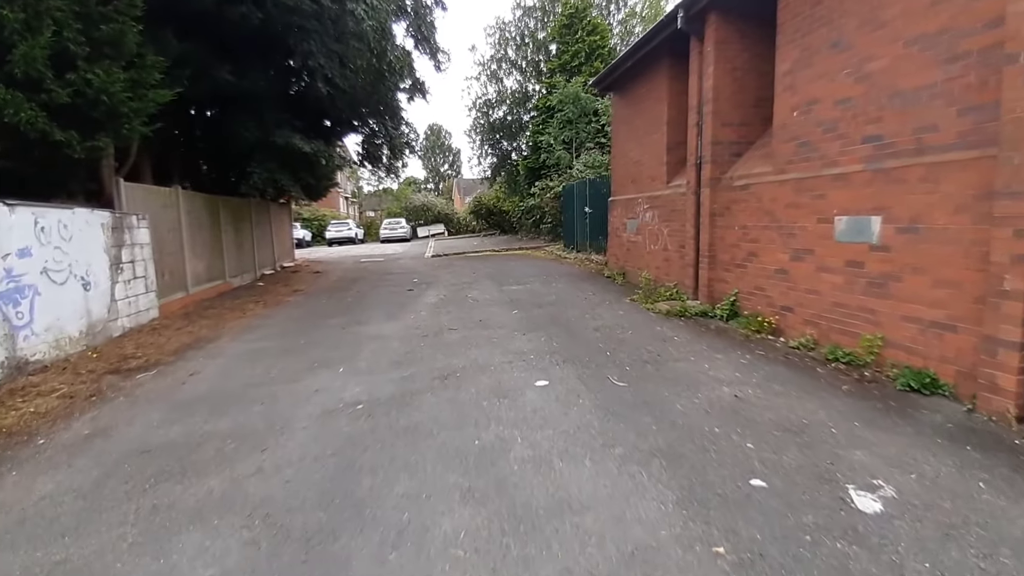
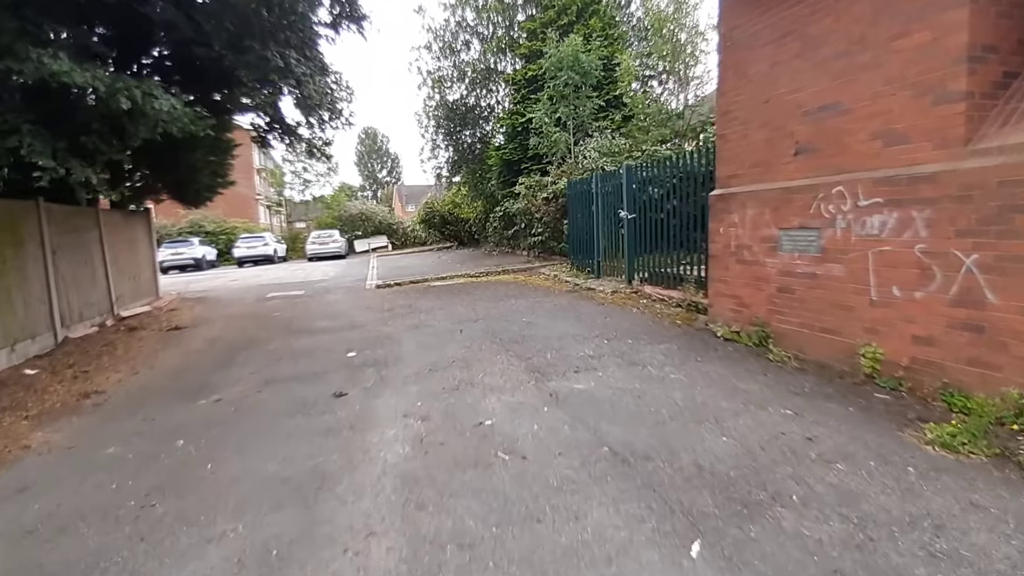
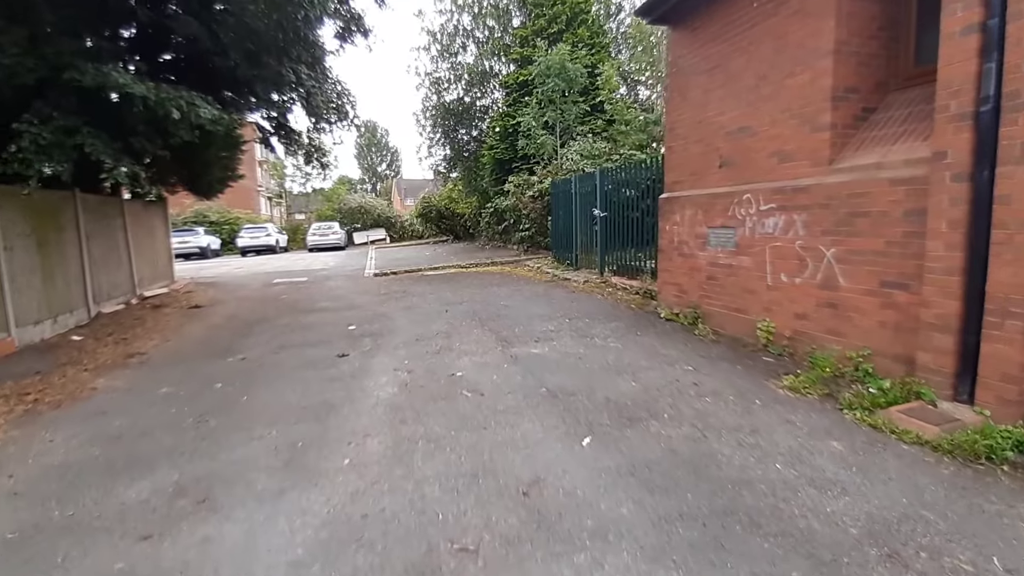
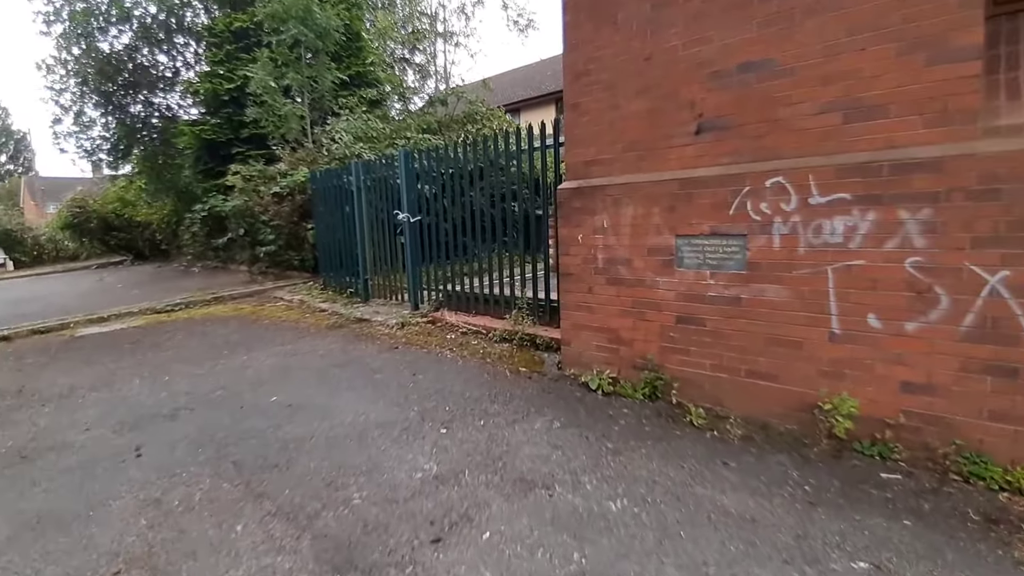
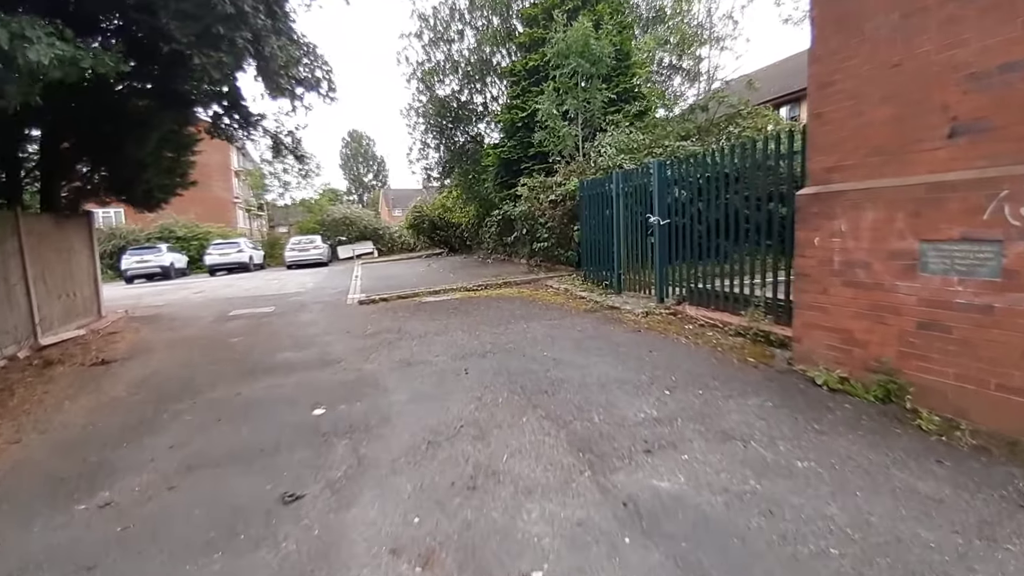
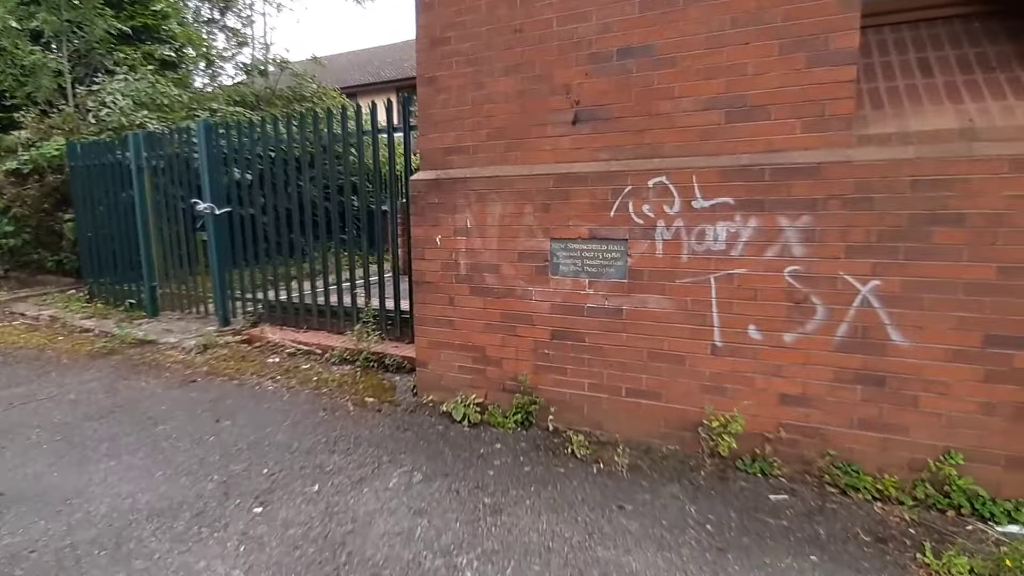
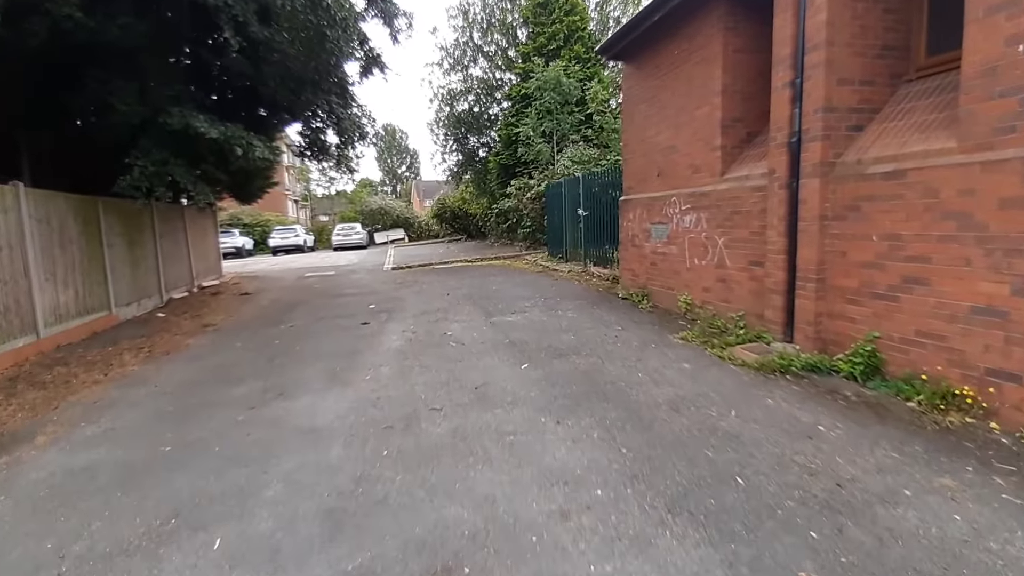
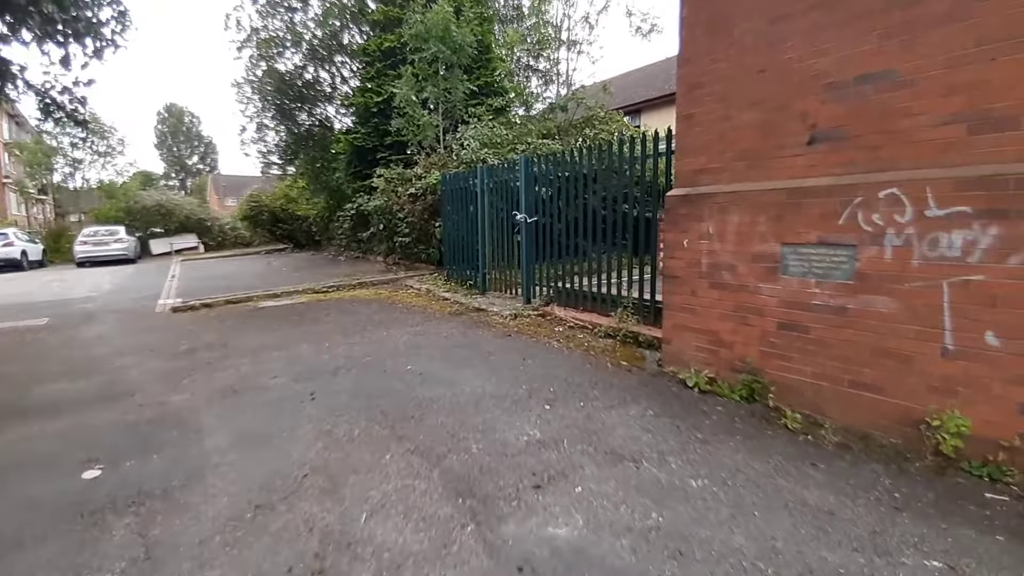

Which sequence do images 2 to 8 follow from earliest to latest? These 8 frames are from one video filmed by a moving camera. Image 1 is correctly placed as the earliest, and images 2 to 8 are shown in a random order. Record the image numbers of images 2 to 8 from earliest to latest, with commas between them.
7, 3, 2, 5, 8, 4, 6
